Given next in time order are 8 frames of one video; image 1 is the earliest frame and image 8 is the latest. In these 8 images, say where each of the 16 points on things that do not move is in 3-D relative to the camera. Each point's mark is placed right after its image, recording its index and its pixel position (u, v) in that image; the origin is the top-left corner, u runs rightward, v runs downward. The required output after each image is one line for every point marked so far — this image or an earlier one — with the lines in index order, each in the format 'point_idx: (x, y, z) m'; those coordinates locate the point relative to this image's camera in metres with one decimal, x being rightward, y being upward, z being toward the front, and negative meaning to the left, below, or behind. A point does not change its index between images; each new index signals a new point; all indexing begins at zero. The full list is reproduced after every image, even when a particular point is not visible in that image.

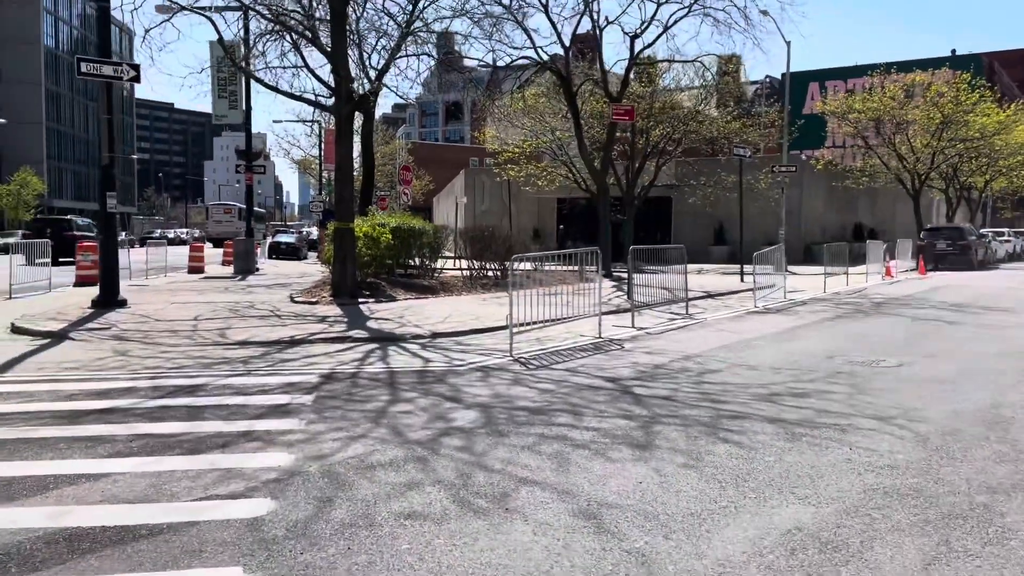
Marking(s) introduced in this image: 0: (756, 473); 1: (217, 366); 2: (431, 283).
0: (+1.6, -1.2, +5.3) m
1: (-3.3, -0.9, +9.2) m
2: (-1.8, +0.1, +18.6) m
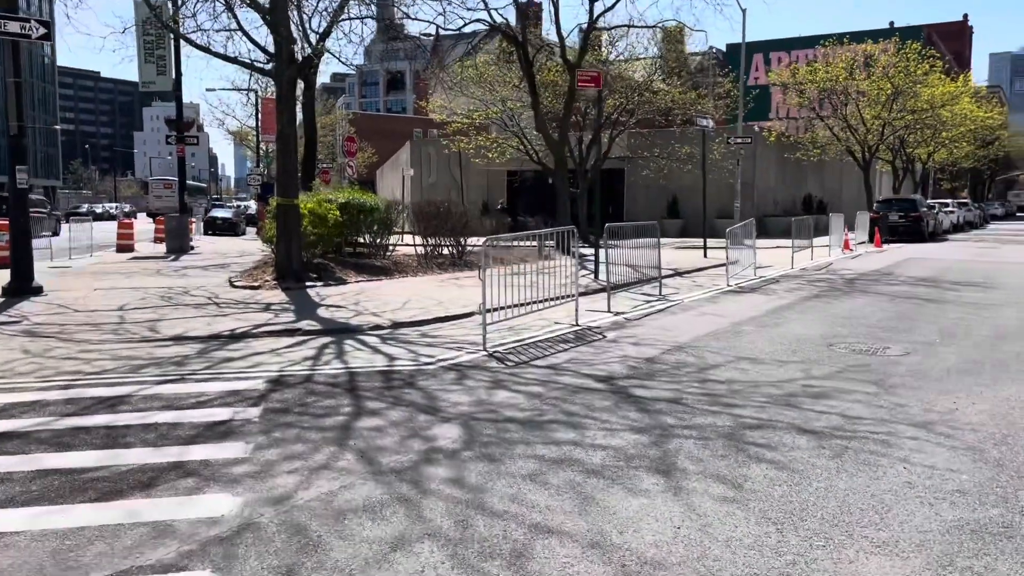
0: (+1.6, -1.2, +4.4) m
1: (-3.5, -0.8, +8.0) m
2: (-2.7, +0.5, +17.4) m
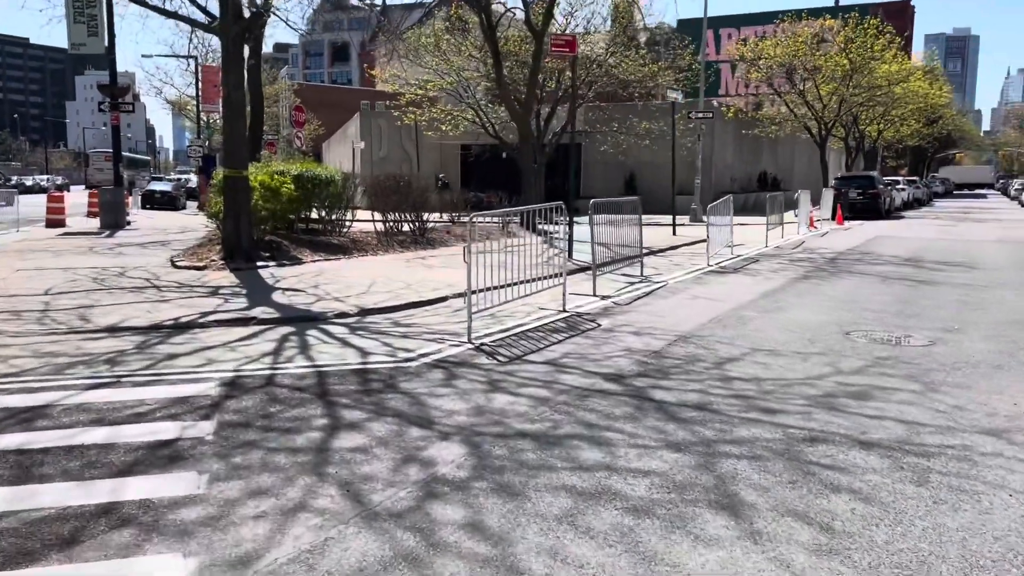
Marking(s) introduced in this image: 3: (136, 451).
0: (+1.8, -1.2, +3.5) m
1: (-3.6, -0.7, +6.7) m
2: (-3.4, +0.9, +16.1) m
3: (-2.2, -0.9, +4.7) m
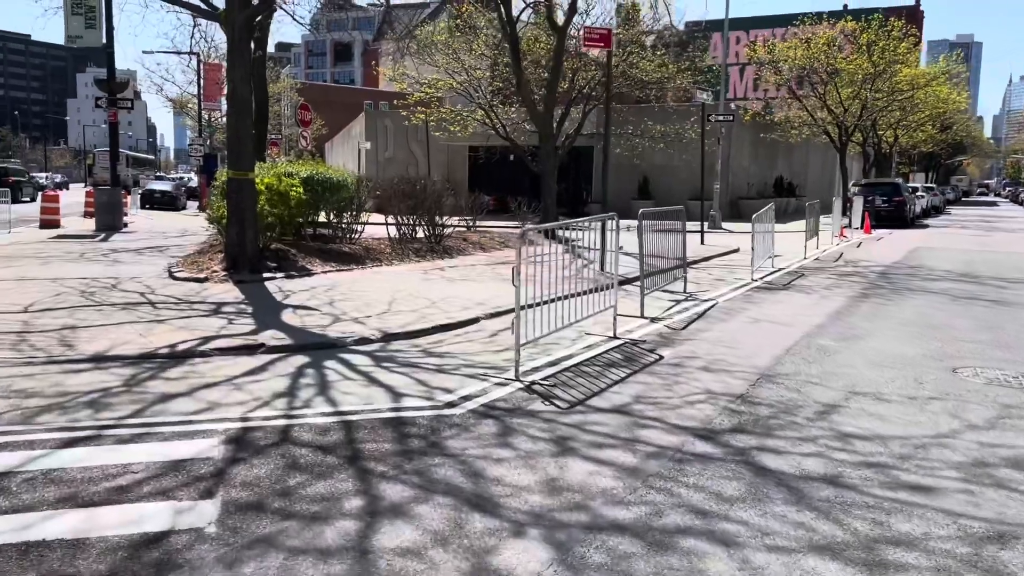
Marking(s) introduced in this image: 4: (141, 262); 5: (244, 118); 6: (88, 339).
0: (+2.2, -1.4, +2.3) m
1: (-3.1, -0.9, +5.5) m
2: (-2.9, +0.7, +14.9) m
3: (-1.7, -1.1, +3.5) m
4: (-6.4, +0.4, +14.1) m
5: (-3.9, +2.5, +12.2) m
6: (-4.0, -0.5, +7.8) m
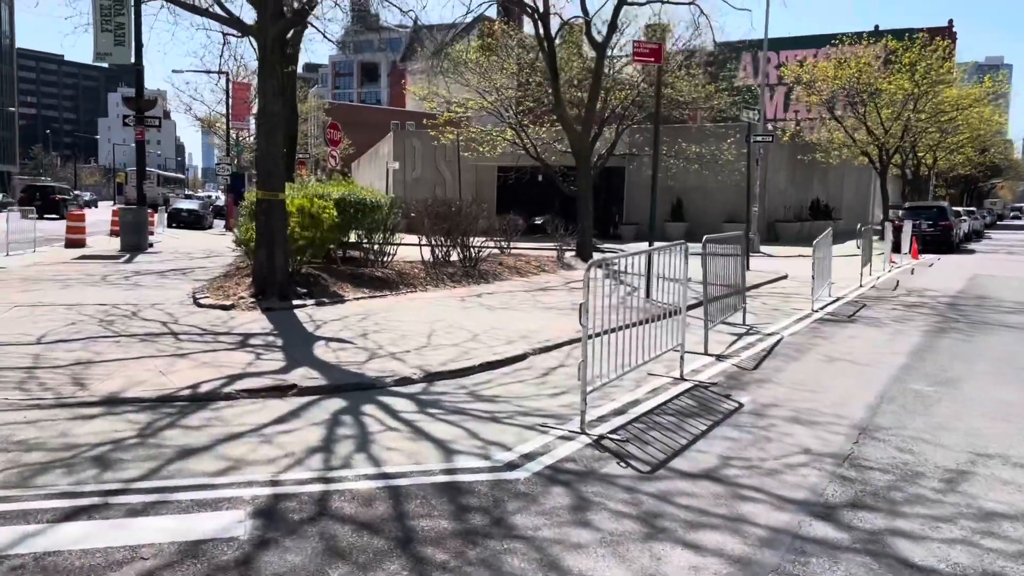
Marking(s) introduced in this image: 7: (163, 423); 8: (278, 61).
0: (+2.6, -1.6, +1.4) m
1: (-2.7, -1.1, +4.8) m
2: (-2.2, +0.3, +14.2) m
3: (-1.3, -1.3, +2.7) m
4: (-5.7, 0.0, +13.4) m
5: (-3.3, +2.1, +11.6) m
6: (-3.5, -0.8, +7.0) m
7: (-2.5, -1.0, +5.9) m
8: (-3.3, +3.2, +11.6) m
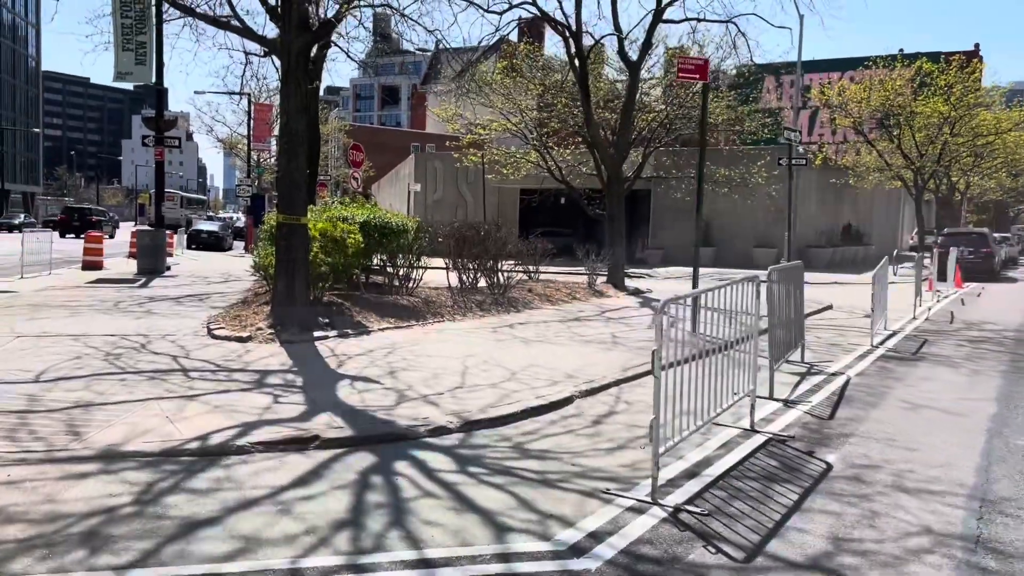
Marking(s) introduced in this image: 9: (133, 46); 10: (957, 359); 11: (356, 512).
0: (+2.8, -1.7, +0.4) m
1: (-2.4, -1.3, +4.0) m
2: (-1.6, -0.2, +13.4) m
3: (-1.0, -1.5, +1.9) m
4: (-5.1, -0.4, +12.7) m
5: (-2.8, +1.7, +10.8) m
6: (-3.1, -1.0, +6.3) m
7: (-2.1, -1.2, +5.1) m
8: (-2.8, +2.8, +10.9) m
9: (-8.3, +5.3, +18.0) m
10: (+6.0, -0.9, +11.1) m
11: (-0.9, -1.3, +4.7) m
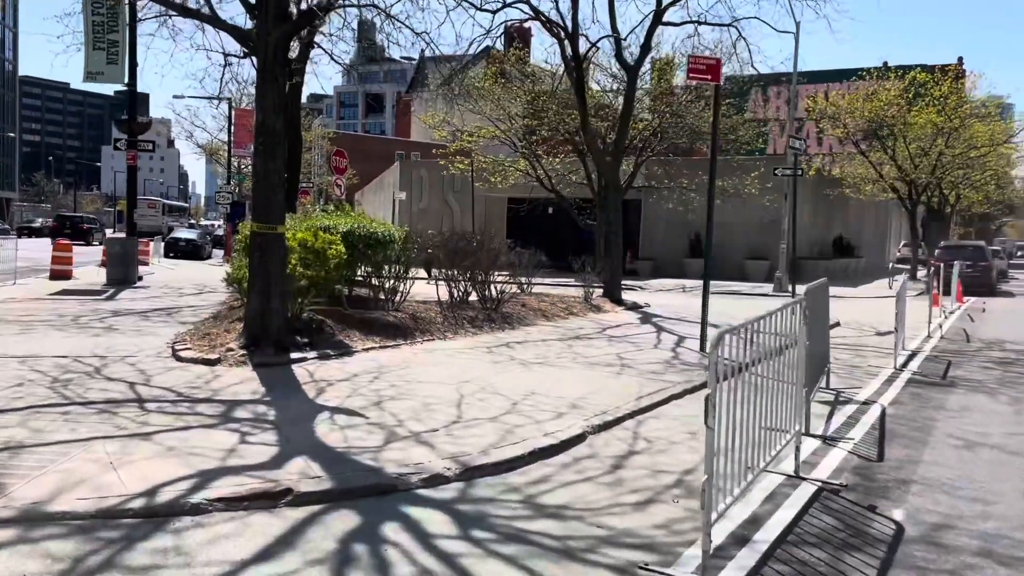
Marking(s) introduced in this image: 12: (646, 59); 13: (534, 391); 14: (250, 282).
0: (+3.0, -1.9, -0.5) m
1: (-2.3, -1.4, +3.0) m
2: (-1.7, -0.4, +12.4) m
3: (-0.9, -1.6, +0.9) m
4: (-5.2, -0.6, +11.6) m
5: (-2.8, +1.5, +9.8) m
6: (-3.1, -1.2, +5.2) m
7: (-2.1, -1.4, +4.1) m
8: (-2.8, +2.6, +9.9) m
9: (-8.5, +5.1, +17.0) m
10: (+6.0, -1.2, +10.3) m
11: (-0.8, -1.4, +3.7) m
12: (+3.0, +5.3, +18.9) m
13: (+0.2, -1.0, +8.3) m
14: (-3.1, +0.1, +9.8) m
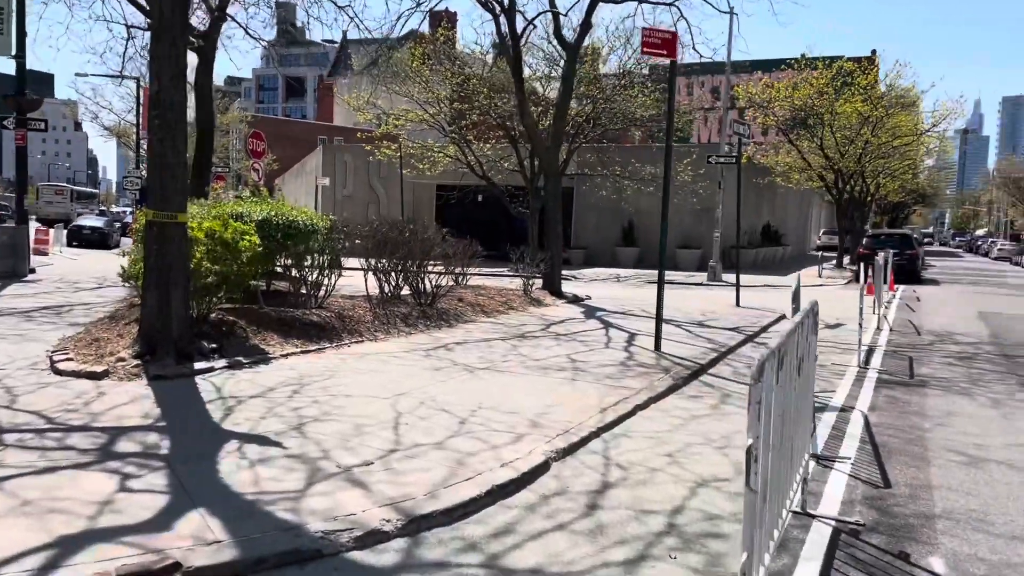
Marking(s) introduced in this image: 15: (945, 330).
0: (+3.3, -2.0, -1.3) m
1: (-2.3, -1.5, +1.7) m
2: (-2.6, -0.4, +11.1) m
3: (-0.7, -1.7, -0.3) m
4: (-6.0, -0.6, +10.0) m
5: (-3.4, +1.6, +8.4) m
6: (-3.3, -1.2, +3.8) m
7: (-2.2, -1.4, +2.8) m
8: (-3.4, +2.6, +8.5) m
9: (-9.7, +5.2, +15.0) m
10: (+5.3, -1.1, +9.7) m
11: (-0.9, -1.5, +2.6) m
12: (+1.6, +5.5, +17.9) m
13: (-0.3, -1.0, +7.2) m
14: (-3.7, +0.1, +8.4) m
15: (+7.8, -0.7, +14.8) m
